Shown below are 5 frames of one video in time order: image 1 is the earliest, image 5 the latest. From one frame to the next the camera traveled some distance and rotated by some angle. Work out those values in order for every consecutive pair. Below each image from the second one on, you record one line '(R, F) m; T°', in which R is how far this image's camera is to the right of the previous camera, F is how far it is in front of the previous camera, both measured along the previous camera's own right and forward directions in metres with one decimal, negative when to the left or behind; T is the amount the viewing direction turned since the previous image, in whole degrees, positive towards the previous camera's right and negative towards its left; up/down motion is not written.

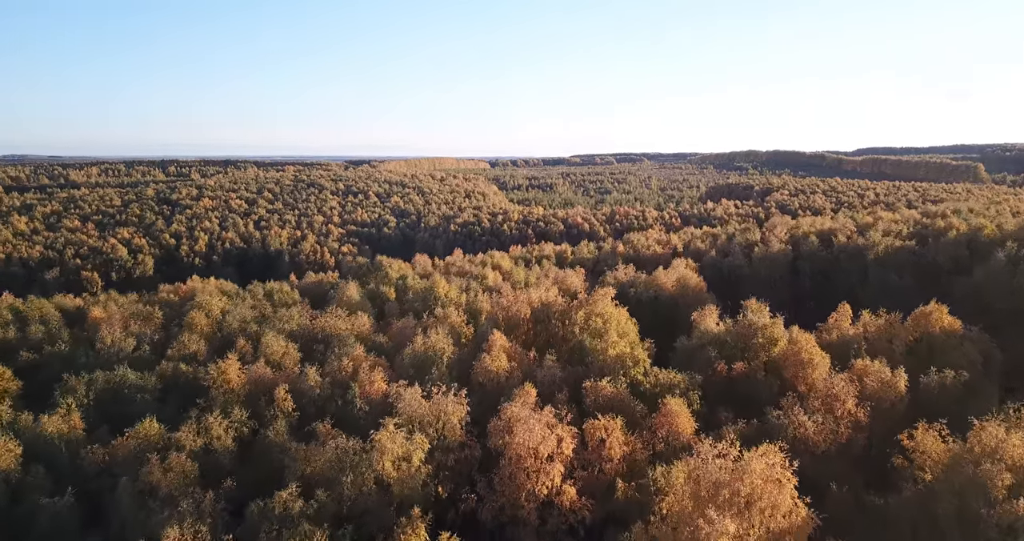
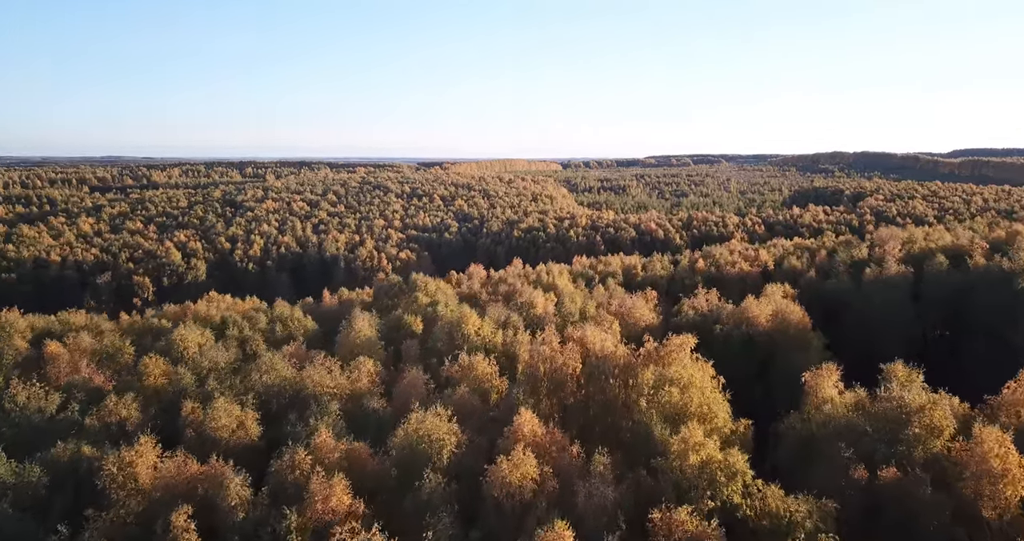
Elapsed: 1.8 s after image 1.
(+0.8, +7.9) m; -5°
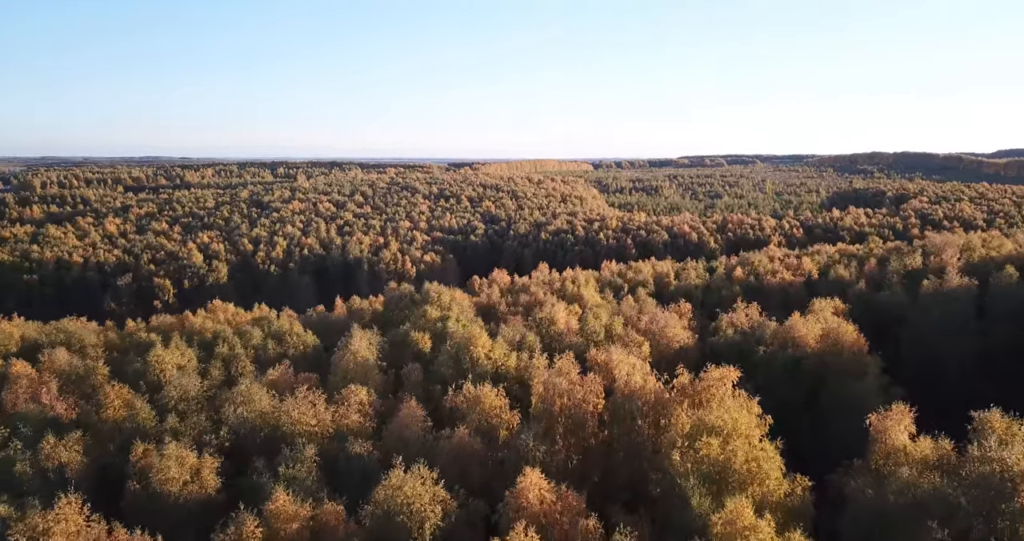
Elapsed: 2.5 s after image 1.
(+0.5, +3.4) m; -2°
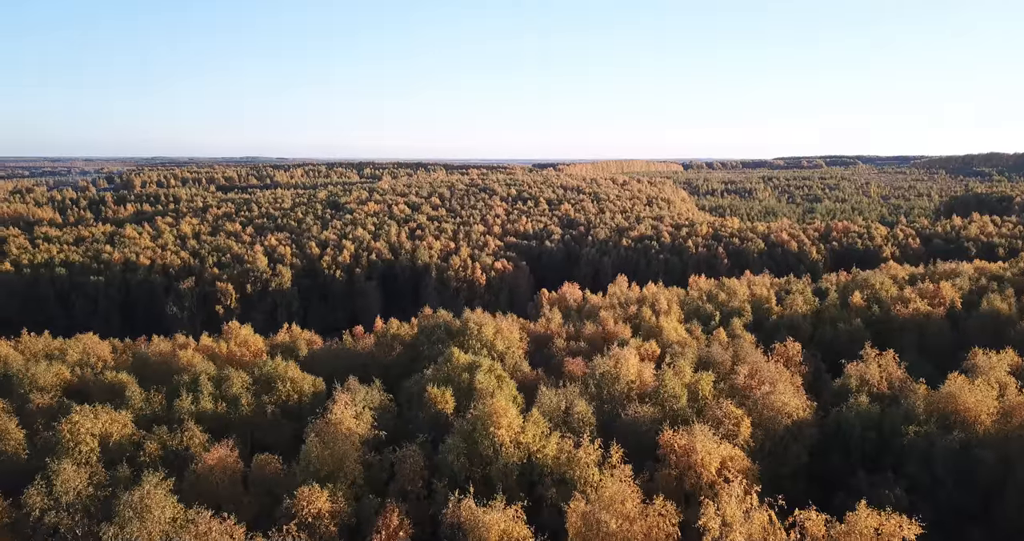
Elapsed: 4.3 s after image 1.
(+1.1, +7.8) m; -7°
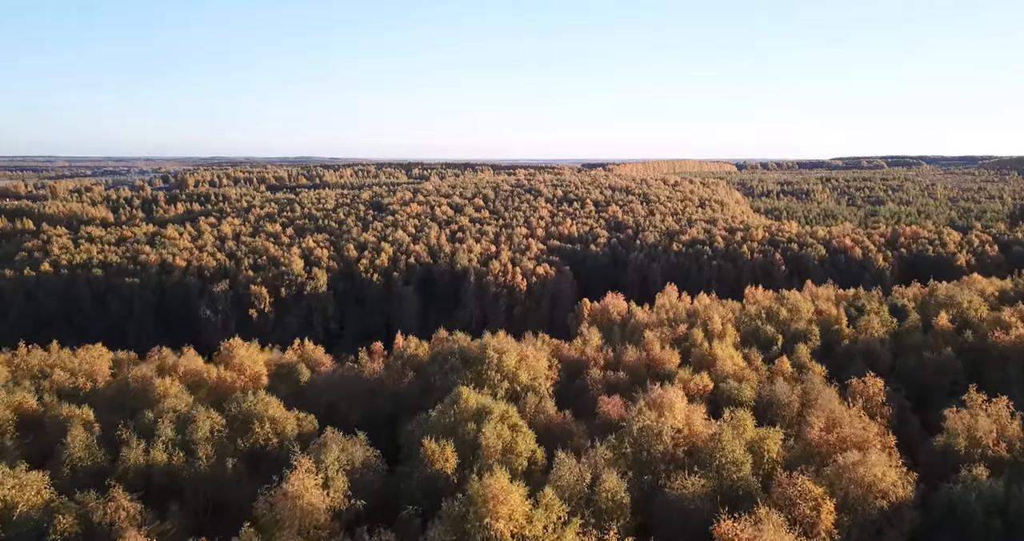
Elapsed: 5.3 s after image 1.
(+0.8, +4.5) m; -4°
